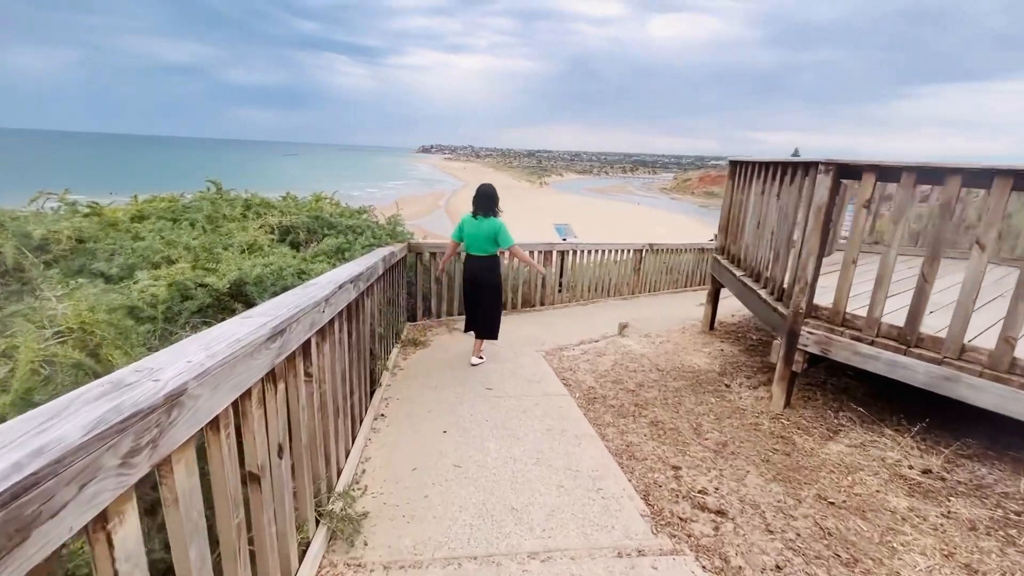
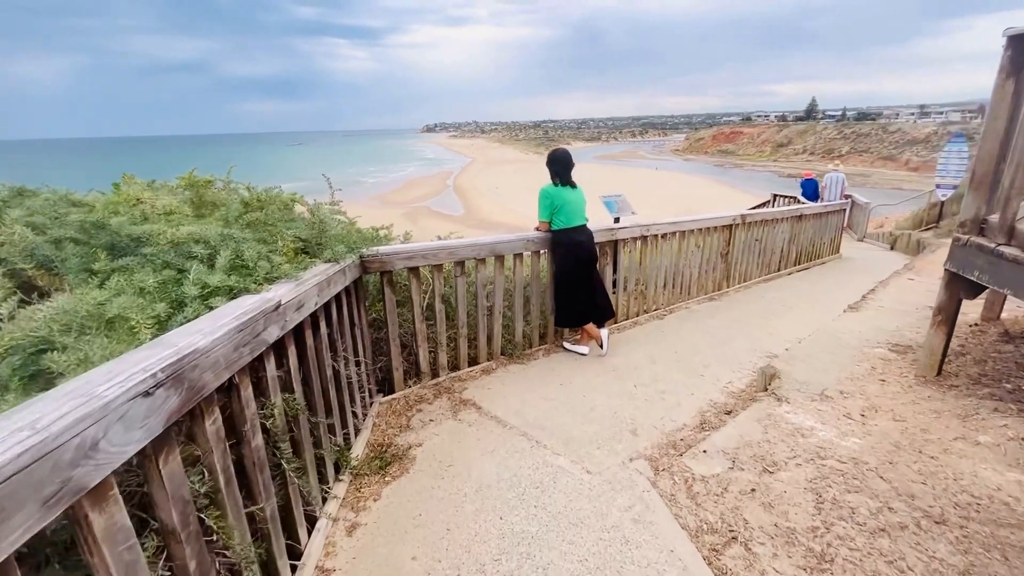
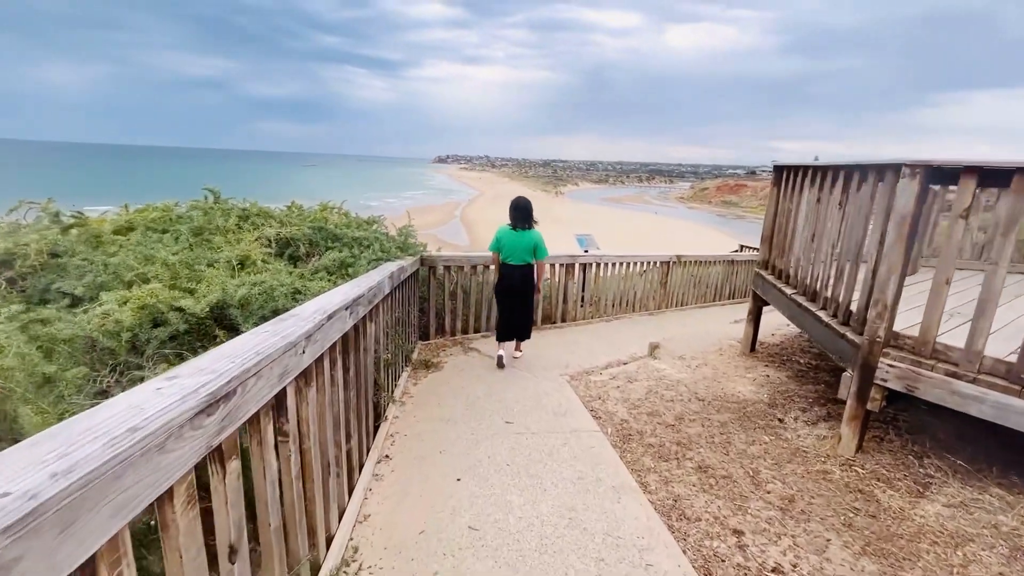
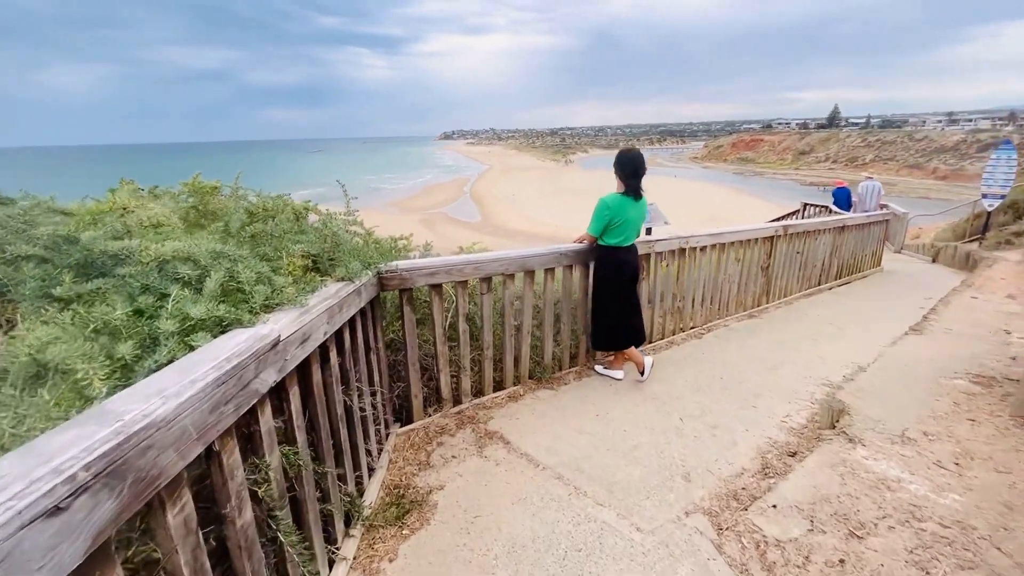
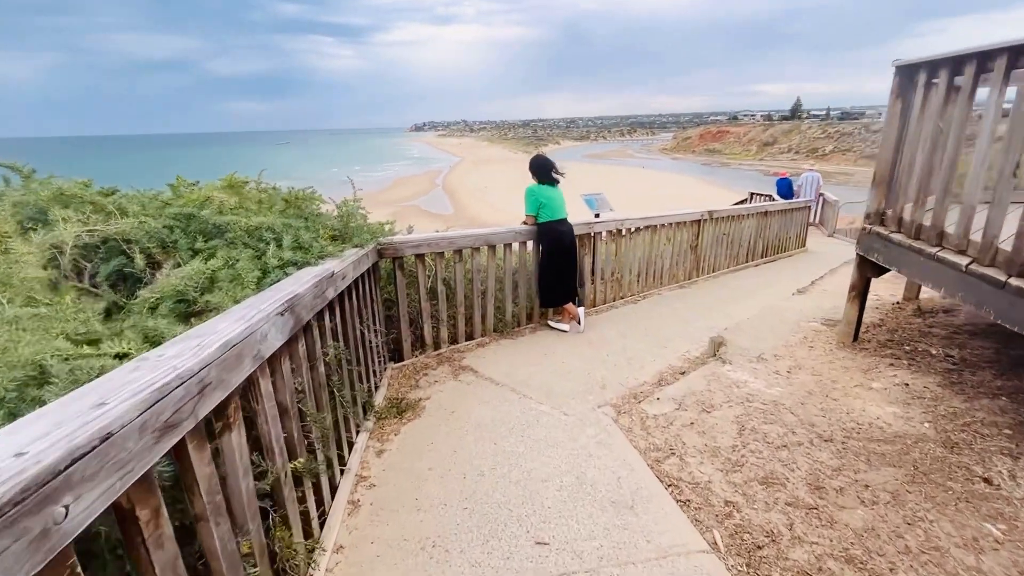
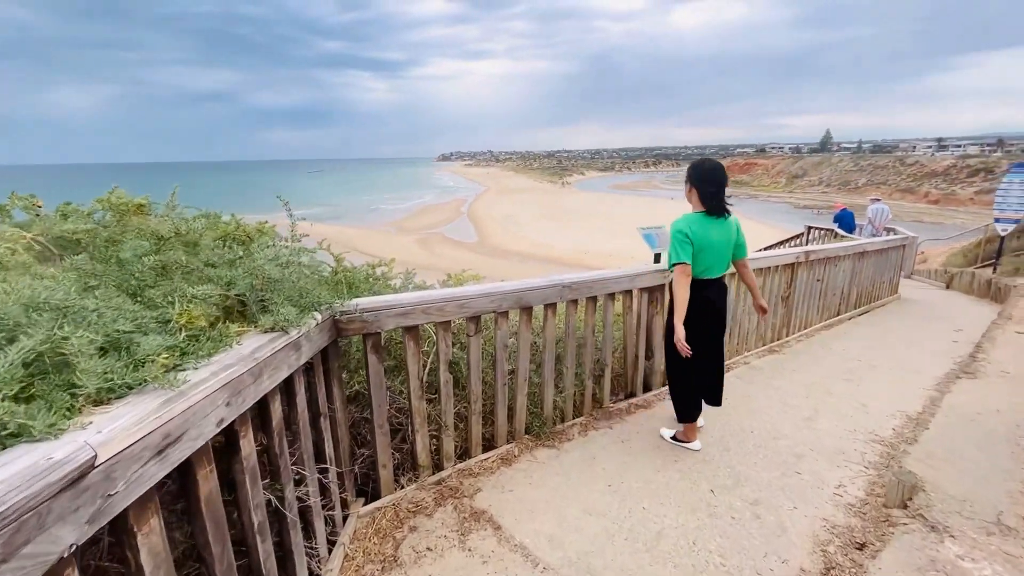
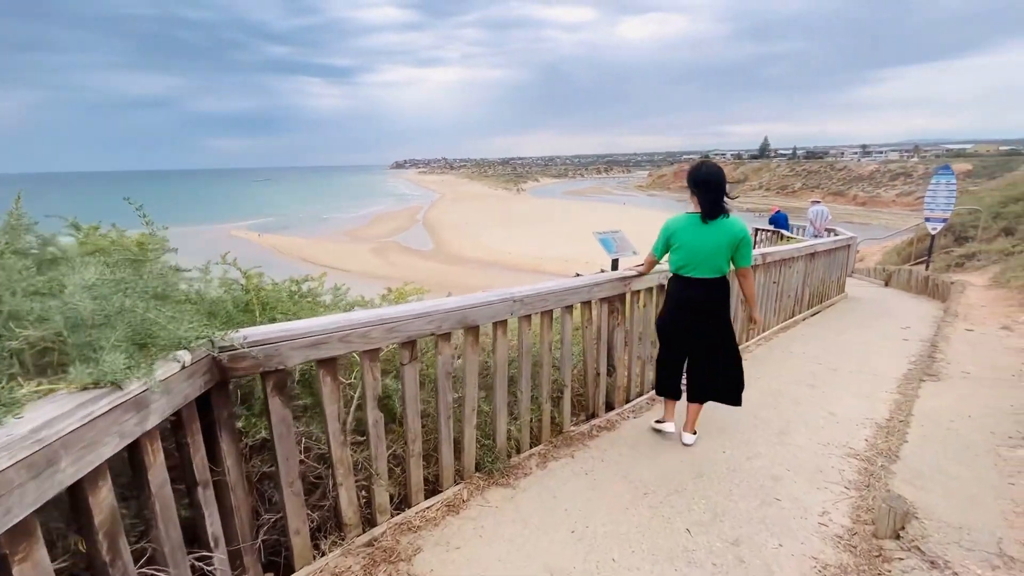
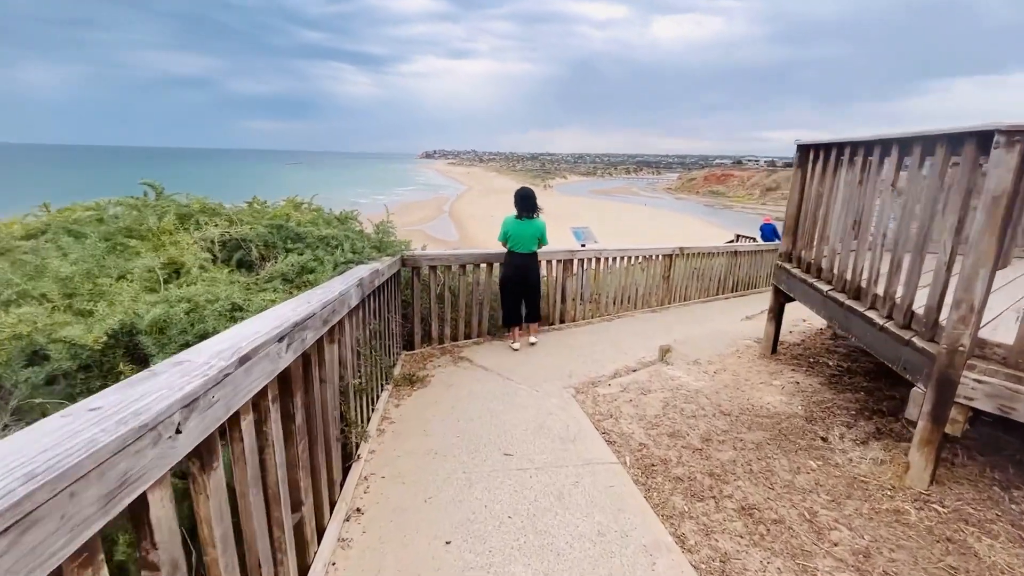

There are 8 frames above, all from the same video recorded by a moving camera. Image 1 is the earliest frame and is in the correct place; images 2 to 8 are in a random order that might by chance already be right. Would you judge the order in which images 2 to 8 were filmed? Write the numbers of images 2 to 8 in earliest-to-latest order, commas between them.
3, 8, 5, 2, 4, 6, 7
